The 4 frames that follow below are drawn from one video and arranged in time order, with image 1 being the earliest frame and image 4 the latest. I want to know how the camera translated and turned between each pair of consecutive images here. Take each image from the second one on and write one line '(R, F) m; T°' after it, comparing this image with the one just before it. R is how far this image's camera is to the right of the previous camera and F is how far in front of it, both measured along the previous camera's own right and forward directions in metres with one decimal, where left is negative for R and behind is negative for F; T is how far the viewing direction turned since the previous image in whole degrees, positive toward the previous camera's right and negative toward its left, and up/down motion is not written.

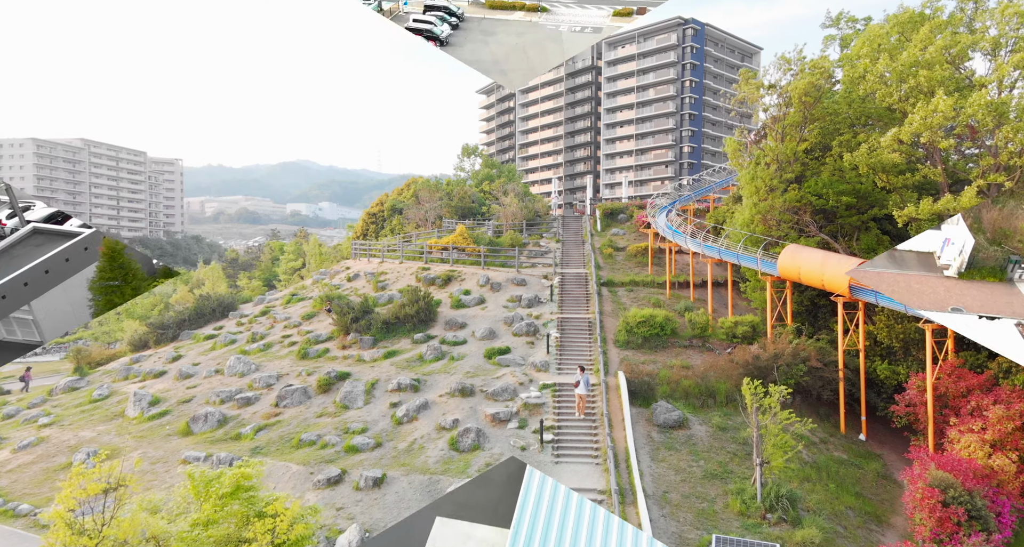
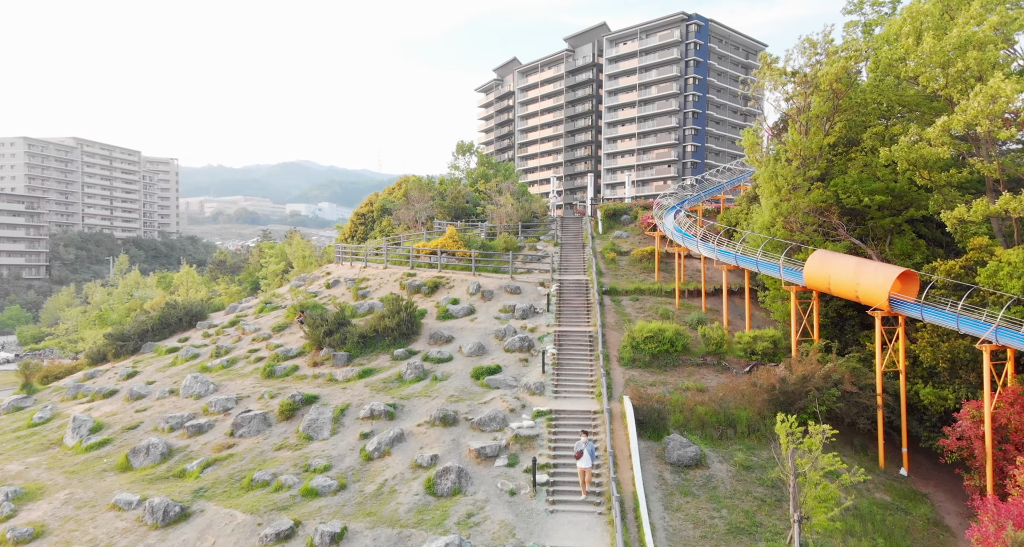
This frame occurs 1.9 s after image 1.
(+0.3, +2.8) m; 0°
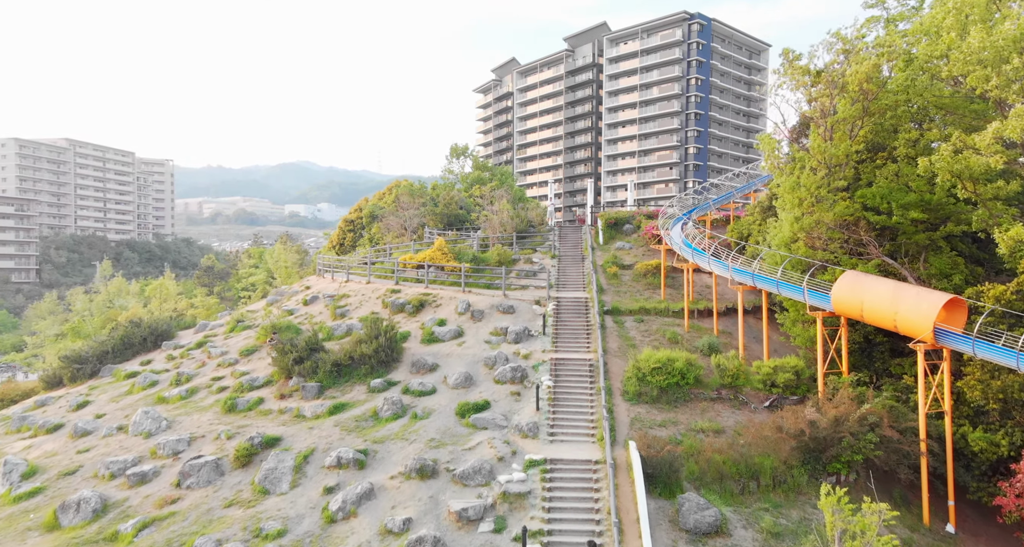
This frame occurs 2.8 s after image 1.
(+0.3, +2.5) m; 0°
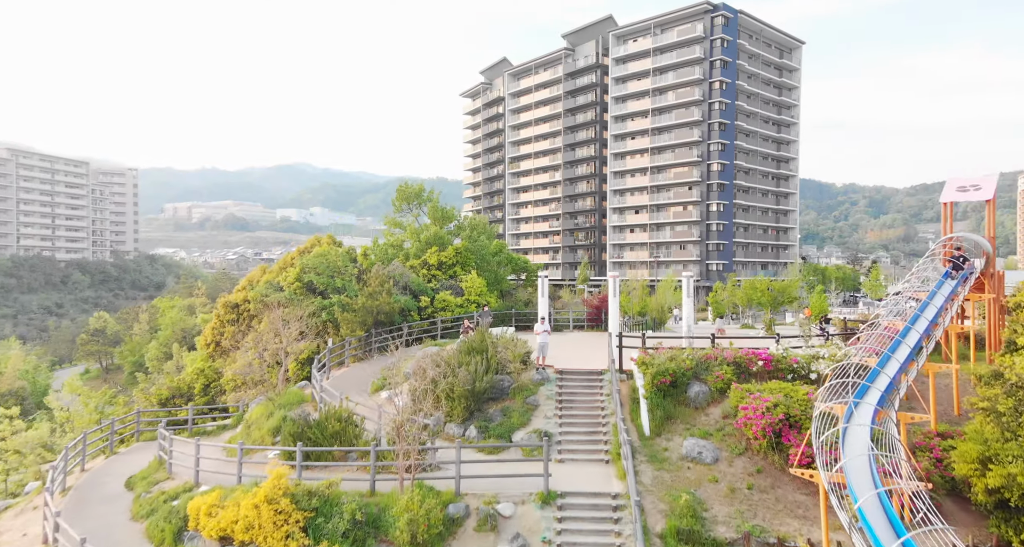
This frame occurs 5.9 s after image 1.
(+1.3, +17.8) m; 0°
